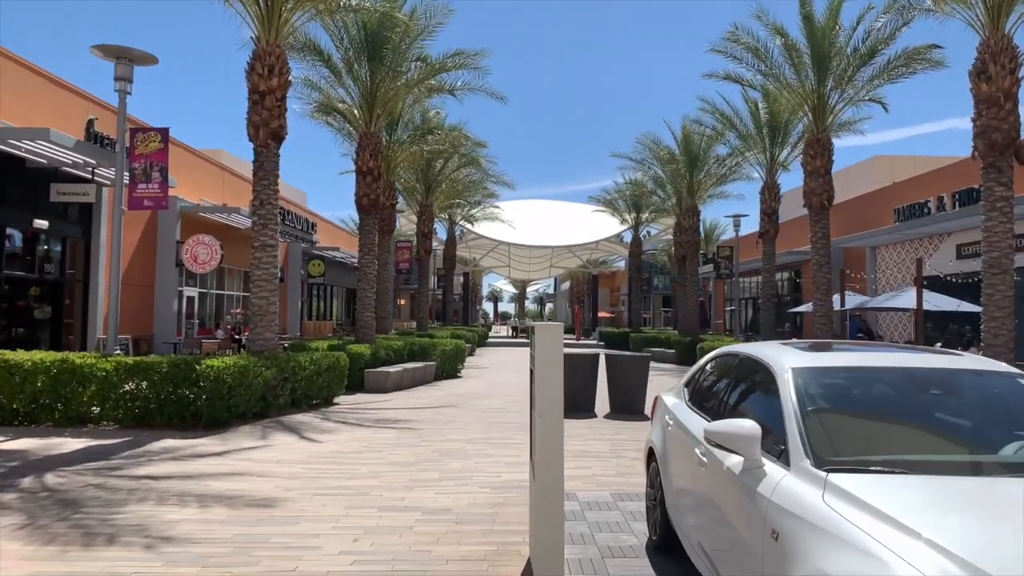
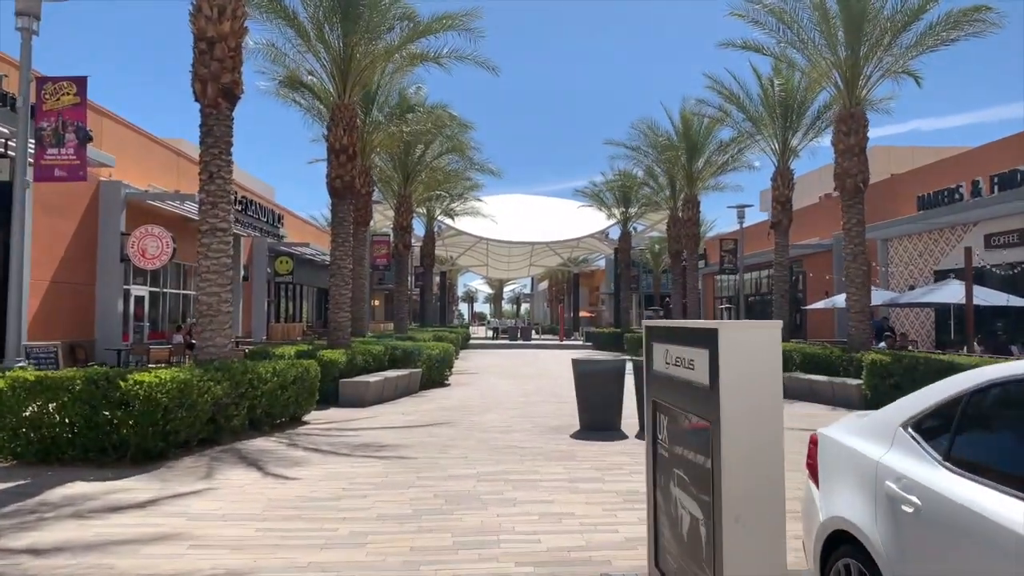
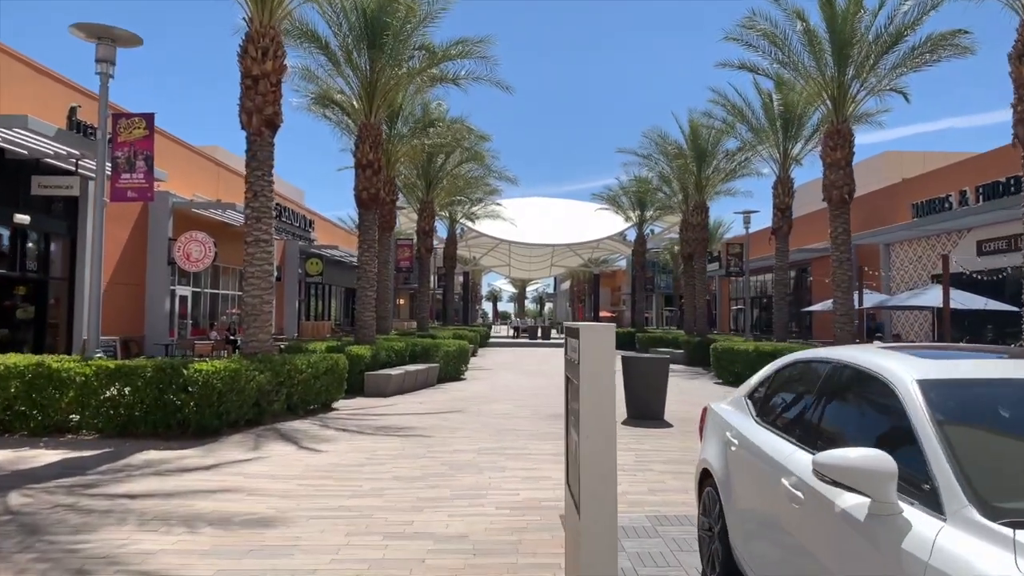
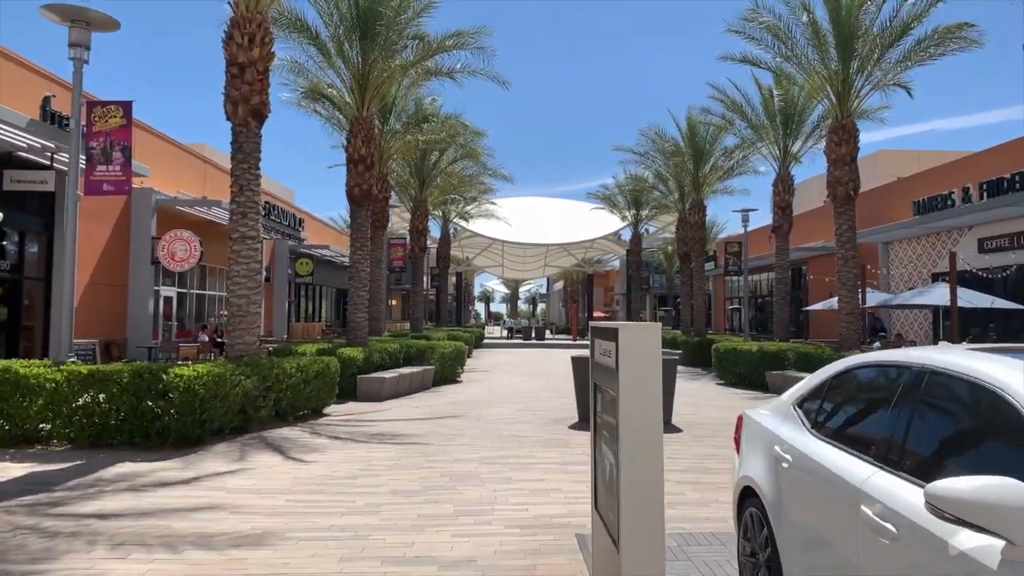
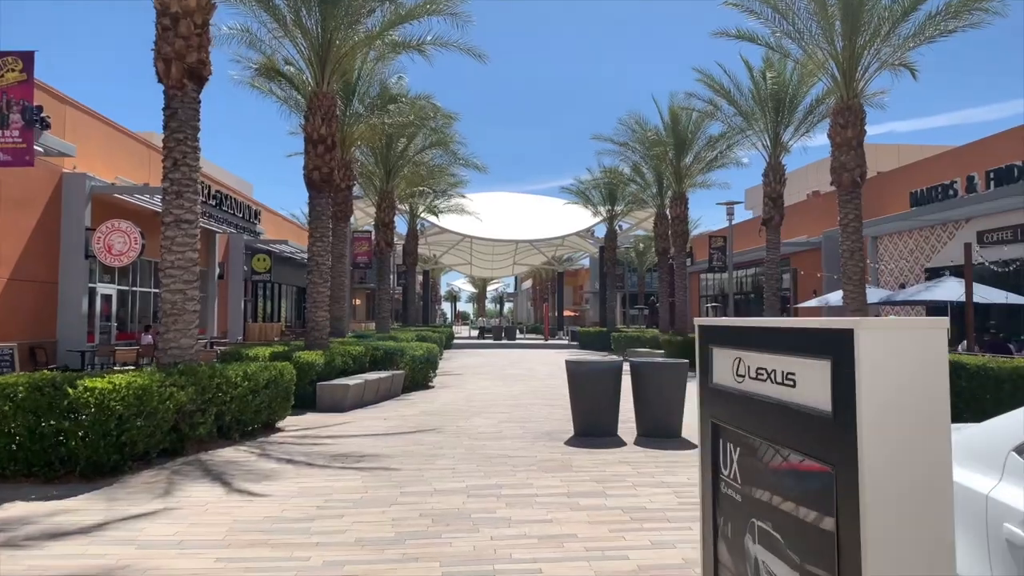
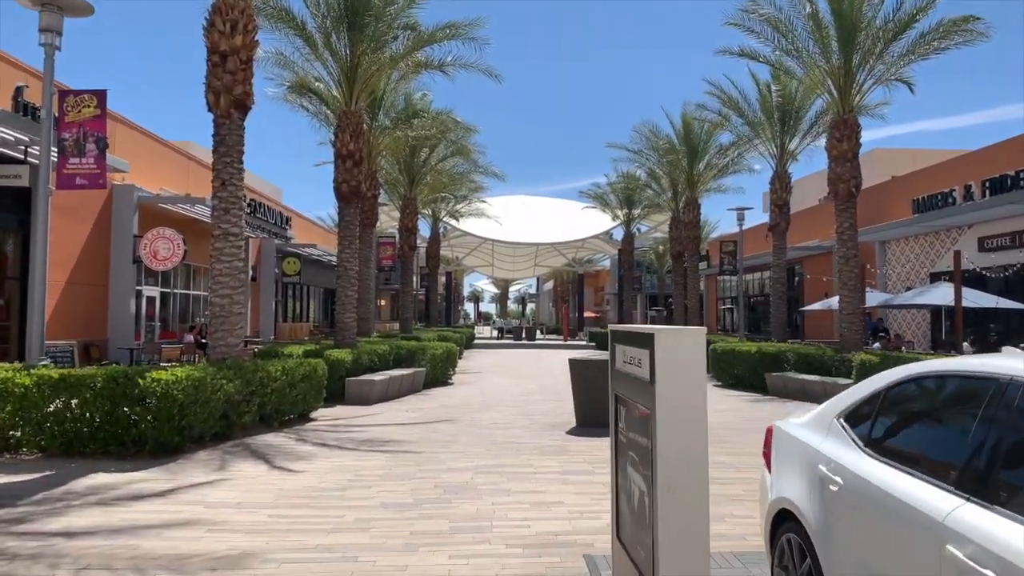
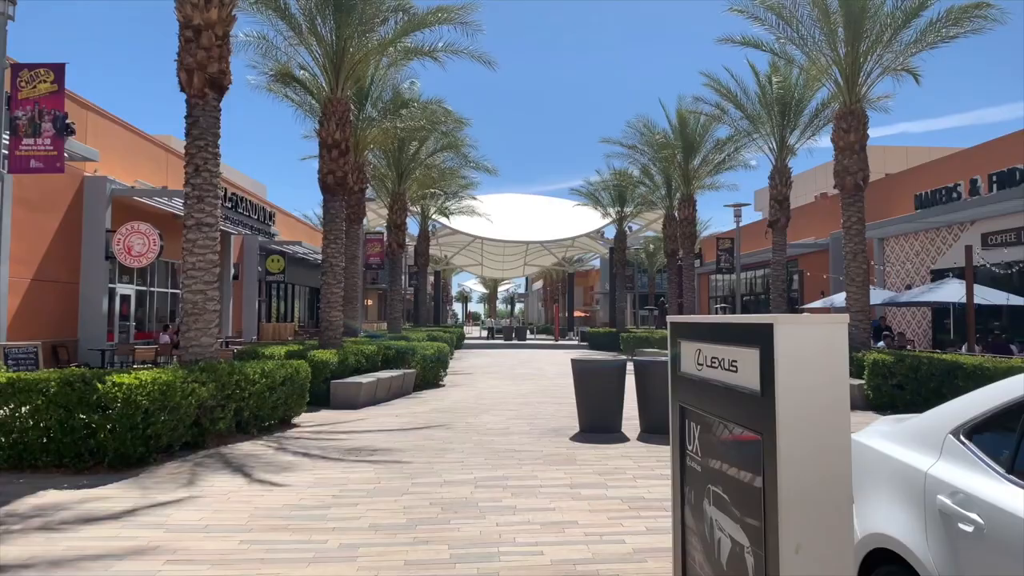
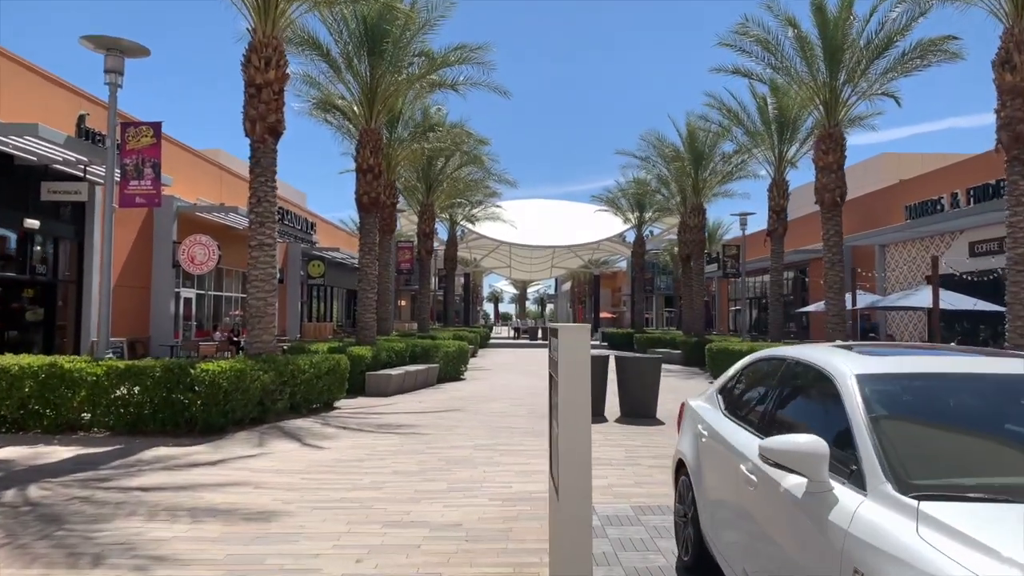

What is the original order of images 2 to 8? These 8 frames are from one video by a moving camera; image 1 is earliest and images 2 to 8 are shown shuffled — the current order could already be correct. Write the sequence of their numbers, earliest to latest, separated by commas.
8, 3, 4, 6, 2, 7, 5
